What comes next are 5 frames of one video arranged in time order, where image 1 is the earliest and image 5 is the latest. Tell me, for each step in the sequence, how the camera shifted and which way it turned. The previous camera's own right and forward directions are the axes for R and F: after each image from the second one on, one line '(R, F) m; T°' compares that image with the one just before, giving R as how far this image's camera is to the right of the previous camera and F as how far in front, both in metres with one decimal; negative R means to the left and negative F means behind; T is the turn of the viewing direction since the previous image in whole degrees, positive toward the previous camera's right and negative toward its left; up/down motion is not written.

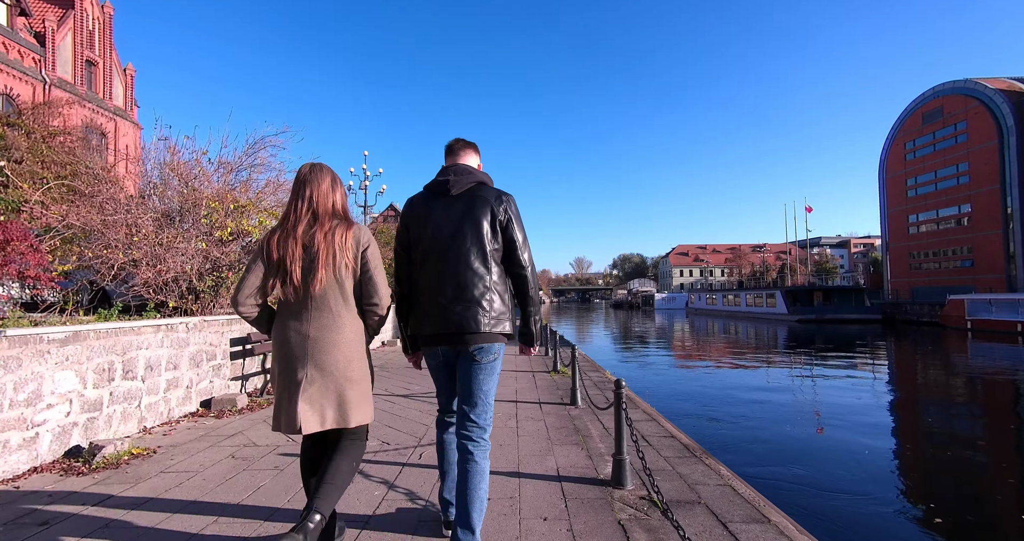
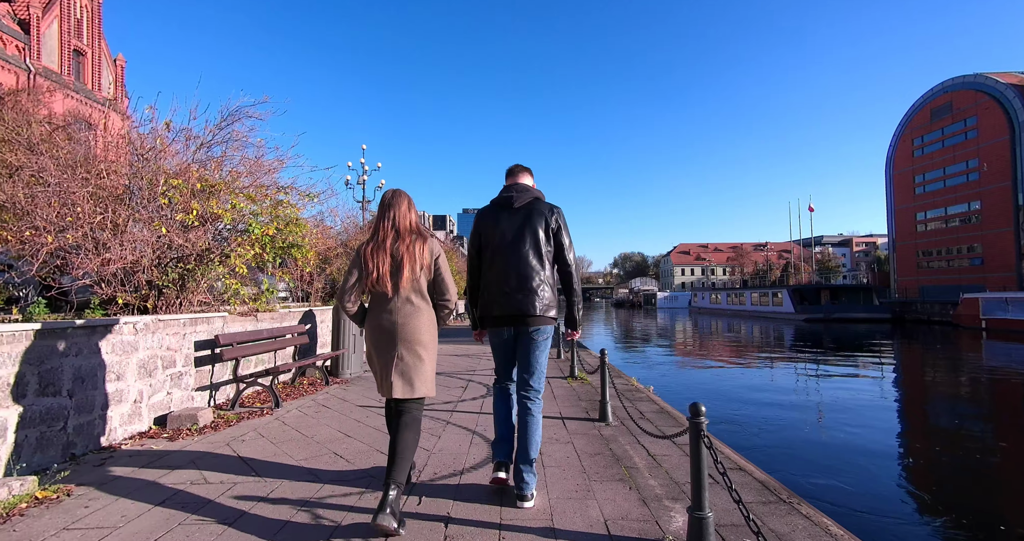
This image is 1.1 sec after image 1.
(-0.2, +0.8) m; 0°
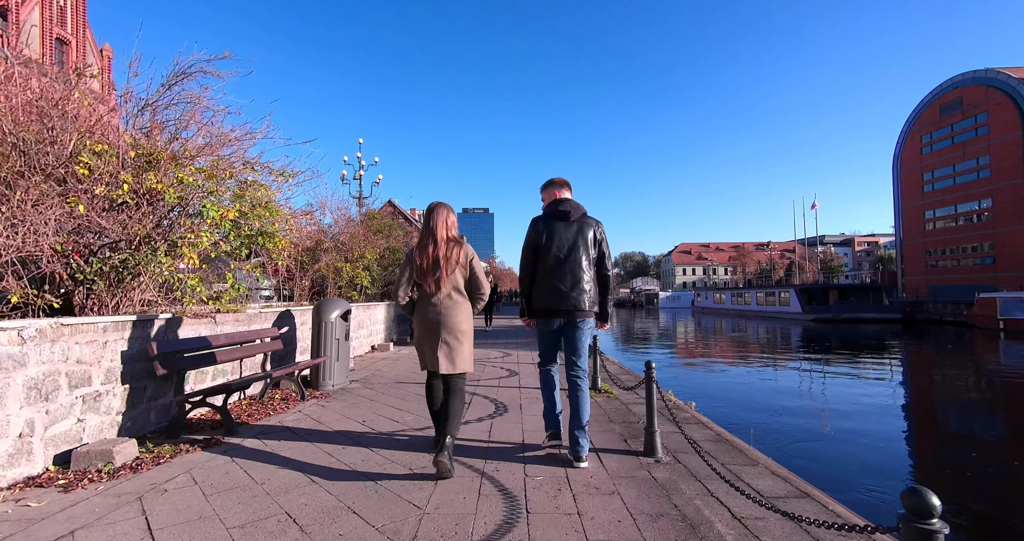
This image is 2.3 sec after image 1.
(-0.1, +1.0) m; 0°
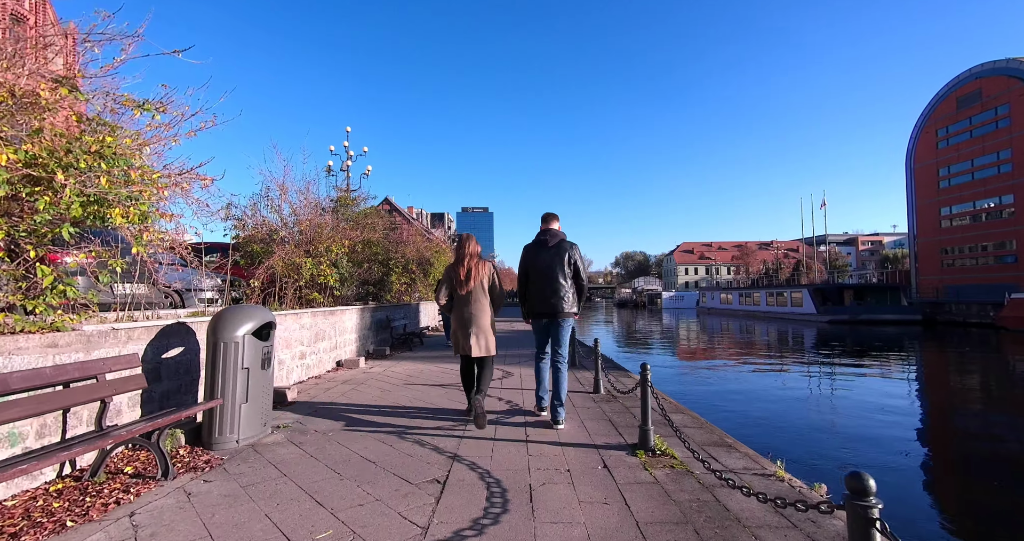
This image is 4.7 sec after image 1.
(0.0, +2.0) m; 0°
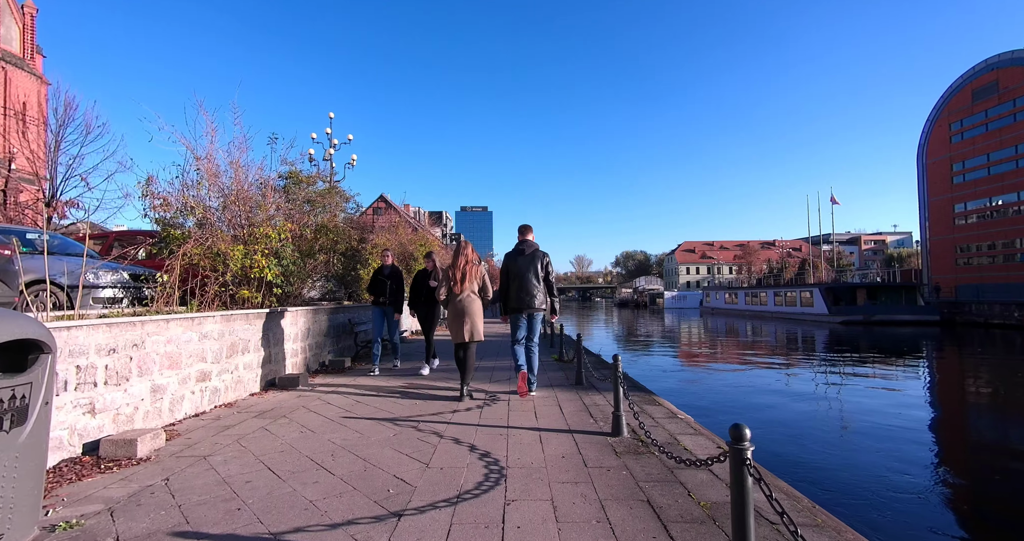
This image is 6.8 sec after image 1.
(+0.2, +1.9) m; 0°
